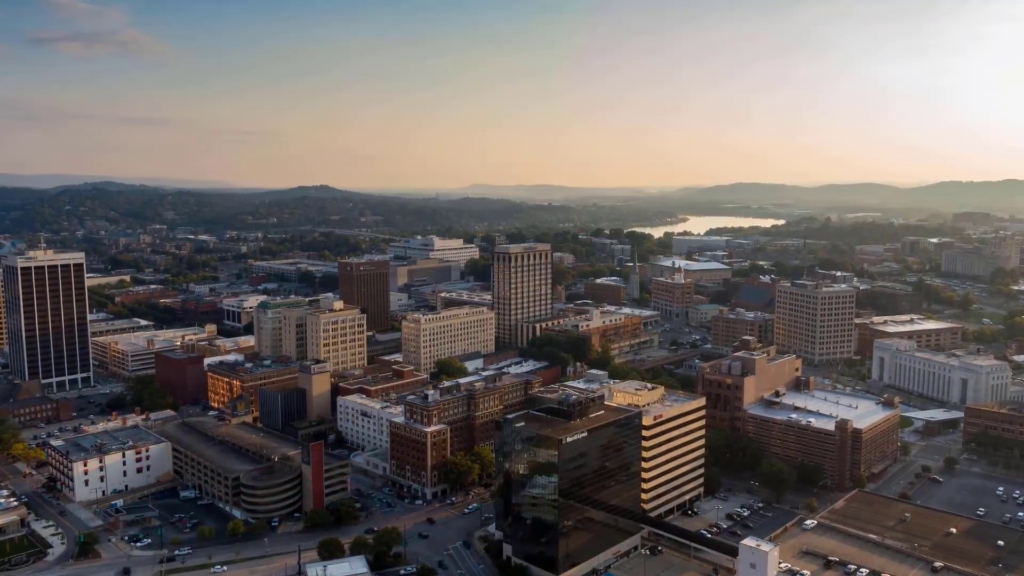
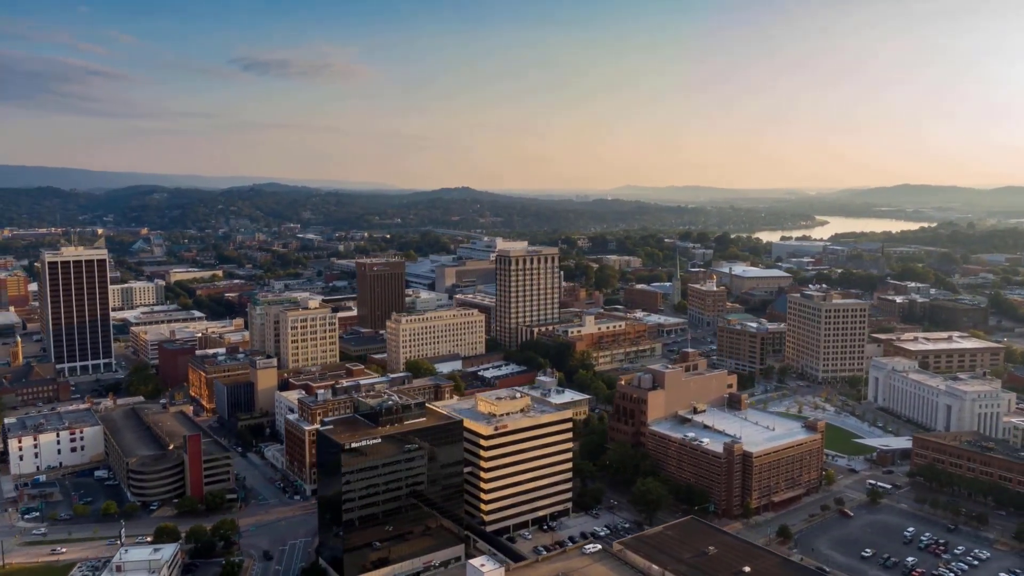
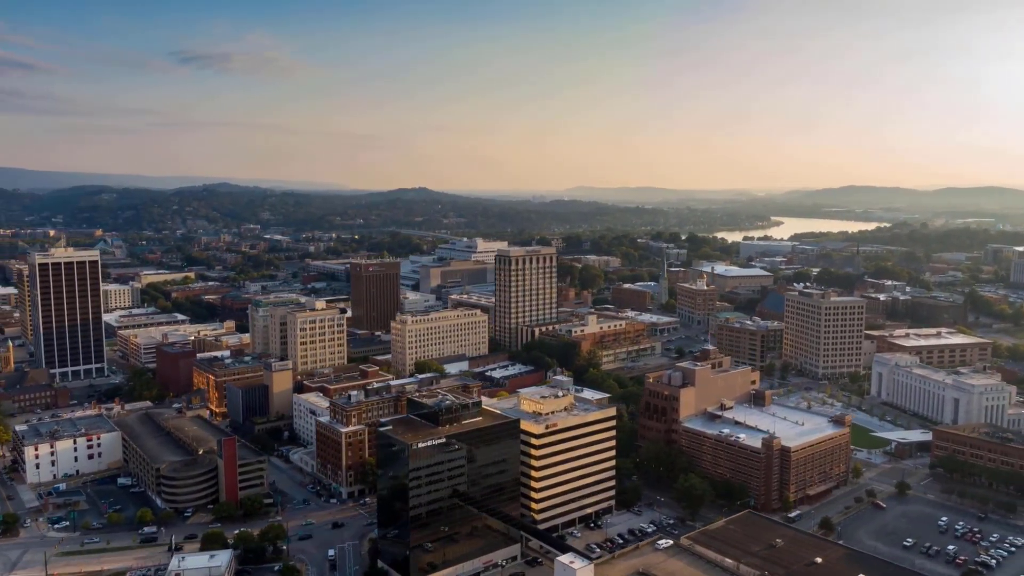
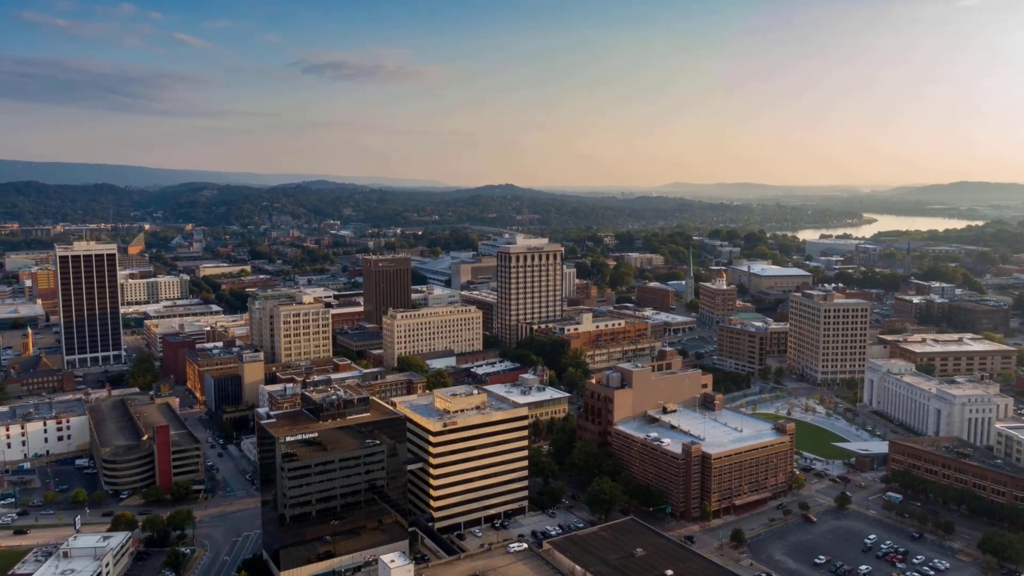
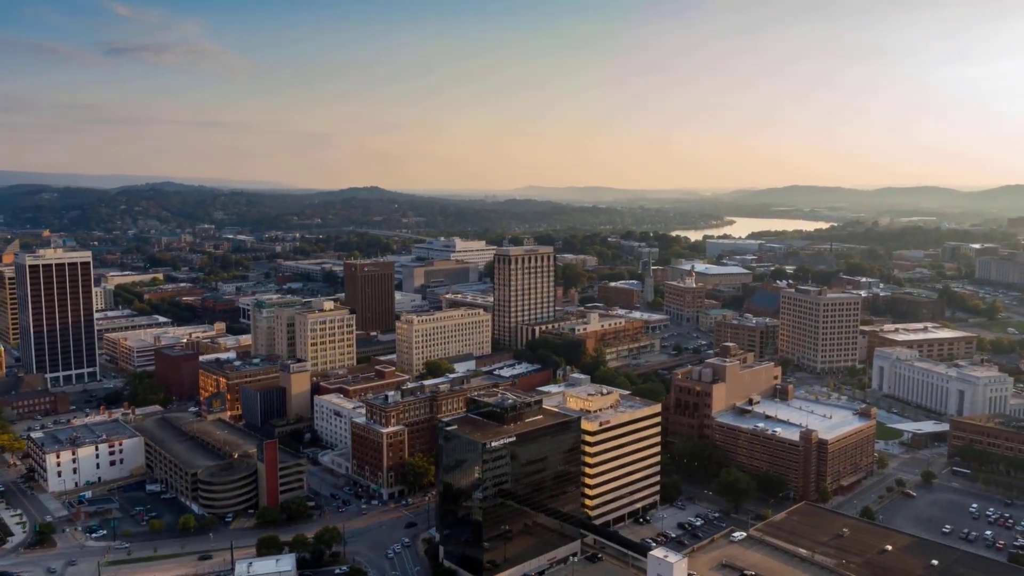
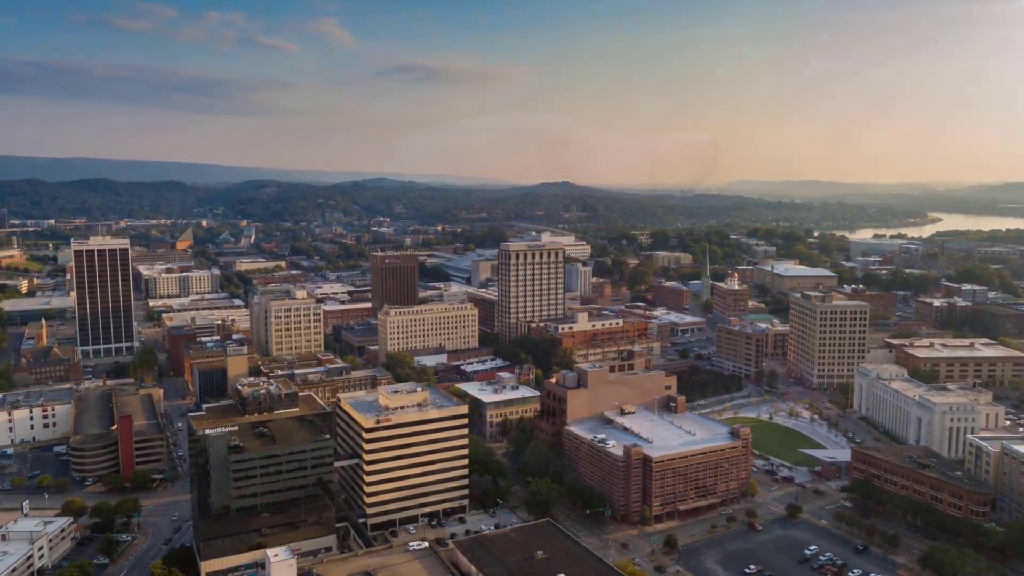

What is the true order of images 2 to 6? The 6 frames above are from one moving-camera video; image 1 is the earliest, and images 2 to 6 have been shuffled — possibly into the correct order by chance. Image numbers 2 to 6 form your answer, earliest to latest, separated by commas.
5, 3, 2, 4, 6
